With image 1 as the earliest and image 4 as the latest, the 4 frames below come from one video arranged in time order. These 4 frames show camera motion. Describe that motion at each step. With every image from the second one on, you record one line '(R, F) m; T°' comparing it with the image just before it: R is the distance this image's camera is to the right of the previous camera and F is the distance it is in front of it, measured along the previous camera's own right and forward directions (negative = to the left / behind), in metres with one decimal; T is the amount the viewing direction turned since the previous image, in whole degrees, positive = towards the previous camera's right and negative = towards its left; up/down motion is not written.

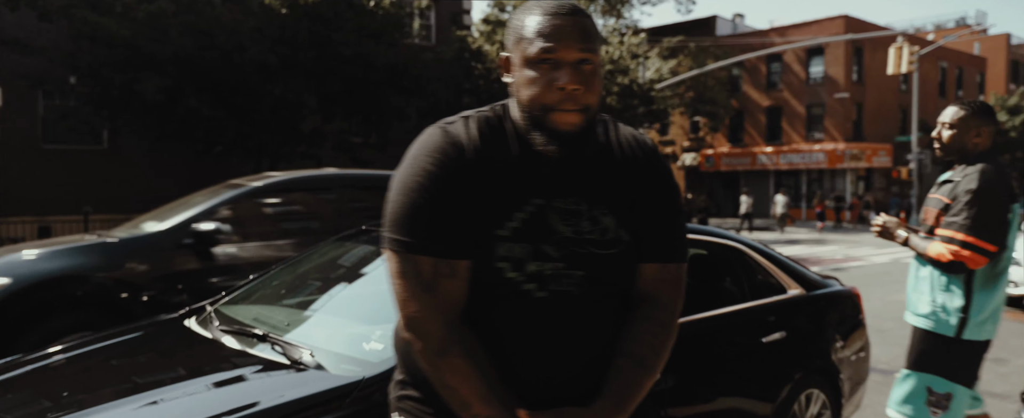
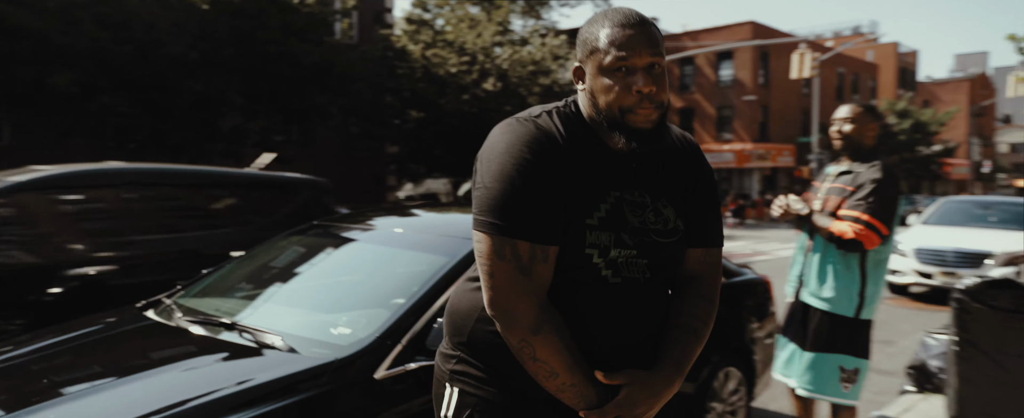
(-0.1, -0.3) m; +6°
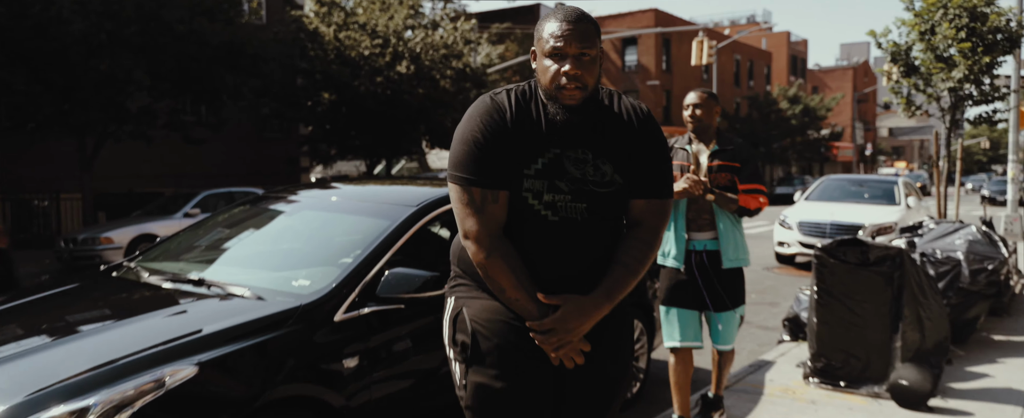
(-0.1, -0.5) m; +6°
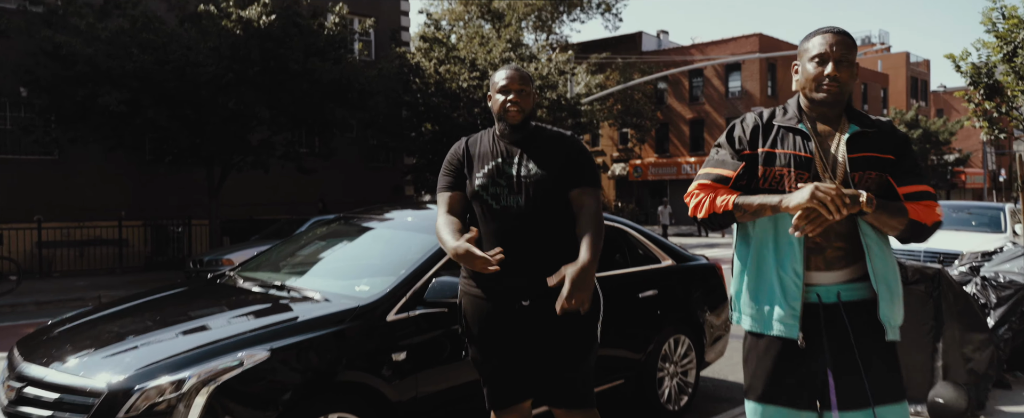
(+0.4, -0.5) m; -8°
